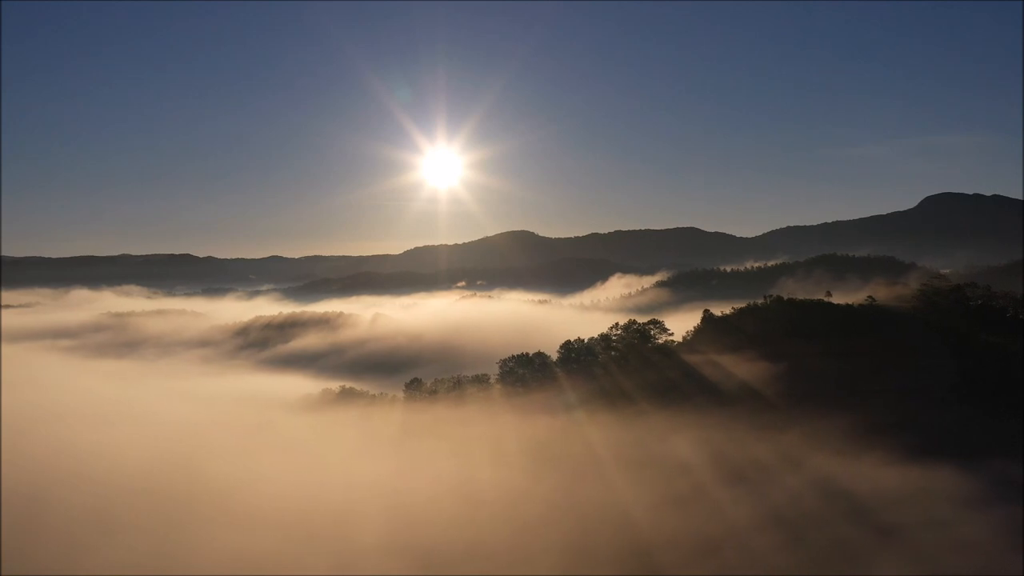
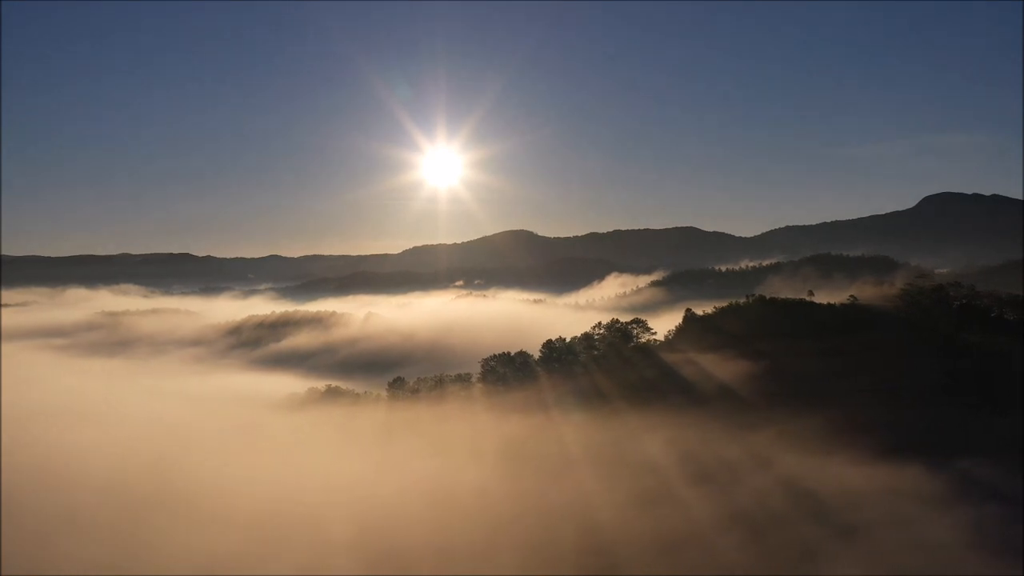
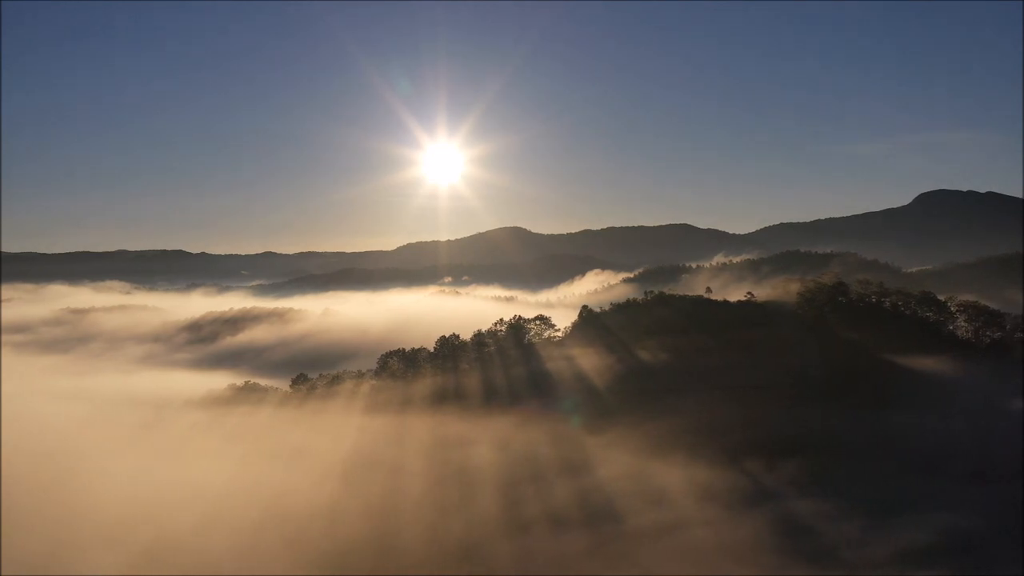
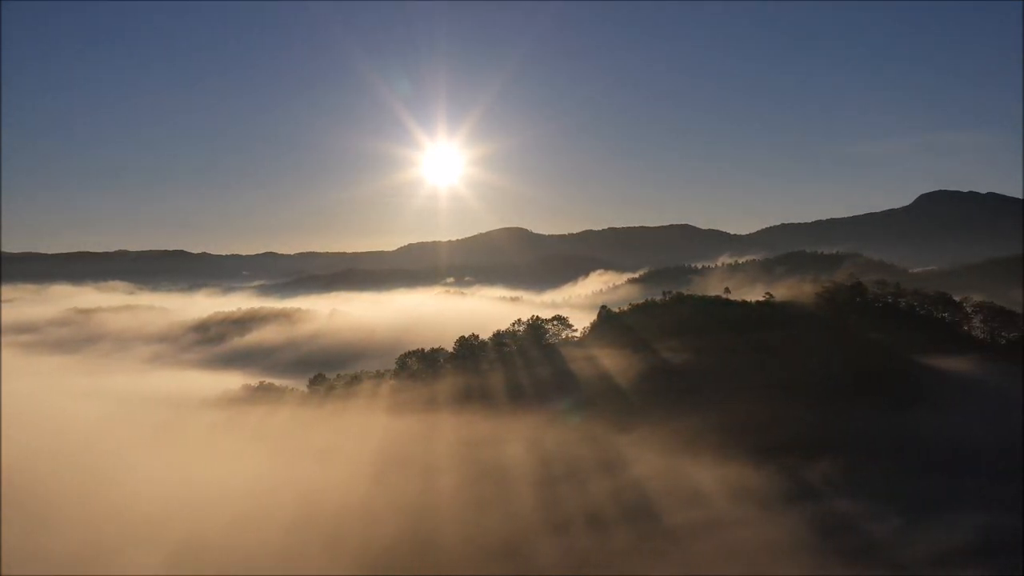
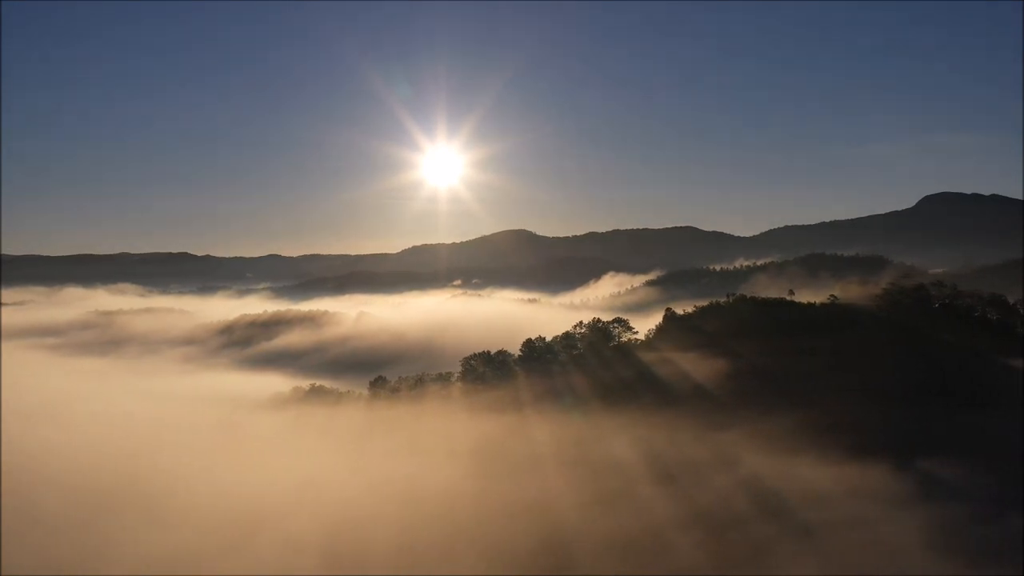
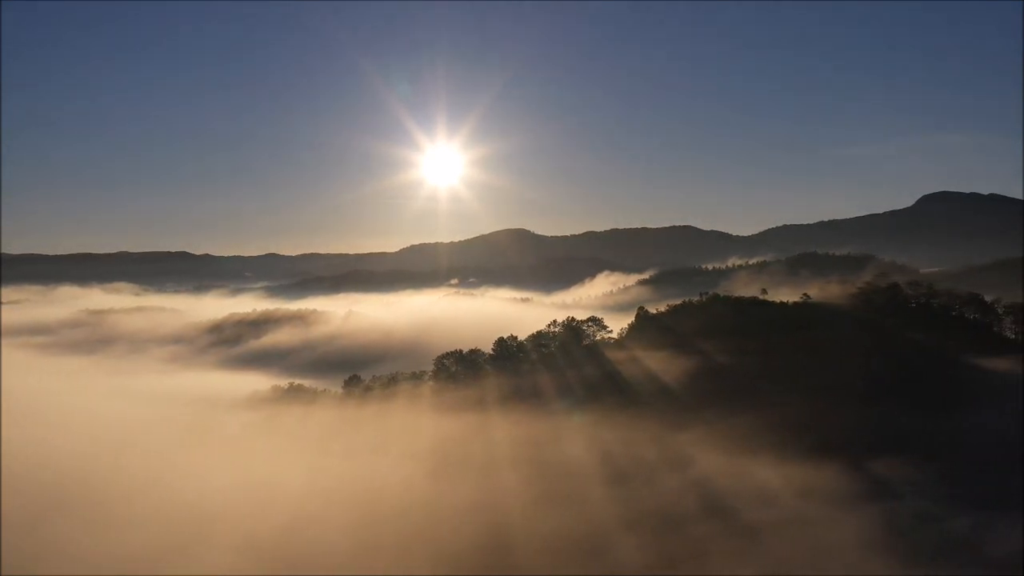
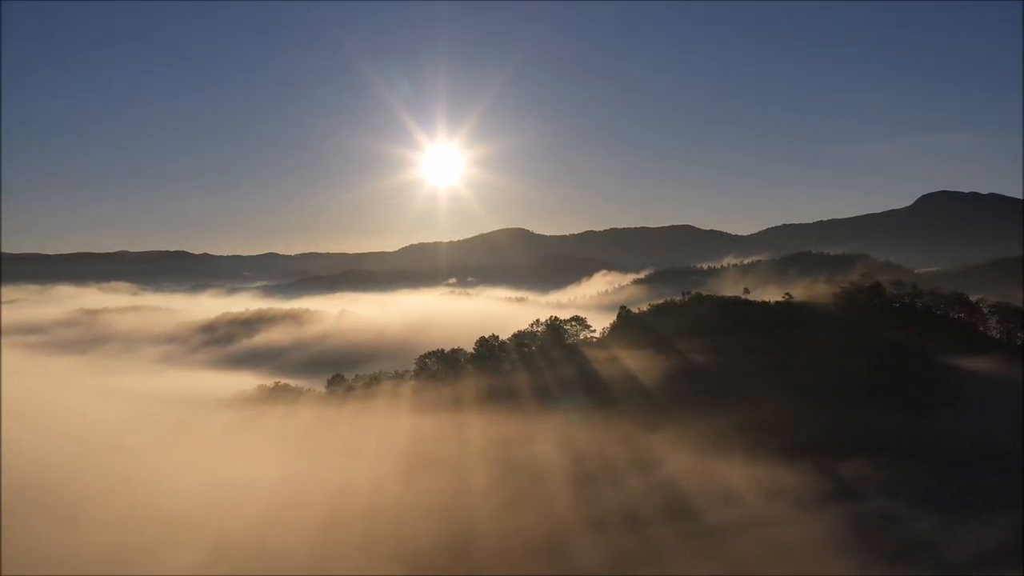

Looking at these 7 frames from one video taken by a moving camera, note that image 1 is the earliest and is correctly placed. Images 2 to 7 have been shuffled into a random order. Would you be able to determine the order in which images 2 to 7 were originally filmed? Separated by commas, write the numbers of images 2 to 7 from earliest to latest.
2, 5, 6, 7, 4, 3
